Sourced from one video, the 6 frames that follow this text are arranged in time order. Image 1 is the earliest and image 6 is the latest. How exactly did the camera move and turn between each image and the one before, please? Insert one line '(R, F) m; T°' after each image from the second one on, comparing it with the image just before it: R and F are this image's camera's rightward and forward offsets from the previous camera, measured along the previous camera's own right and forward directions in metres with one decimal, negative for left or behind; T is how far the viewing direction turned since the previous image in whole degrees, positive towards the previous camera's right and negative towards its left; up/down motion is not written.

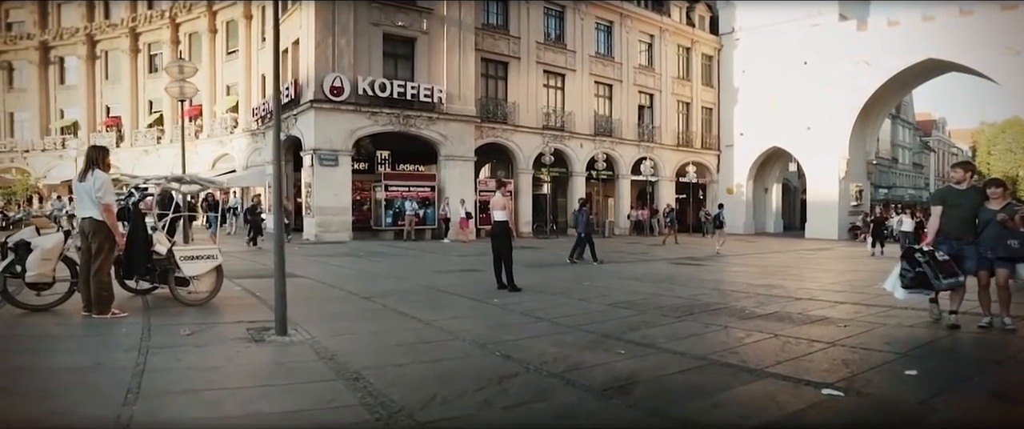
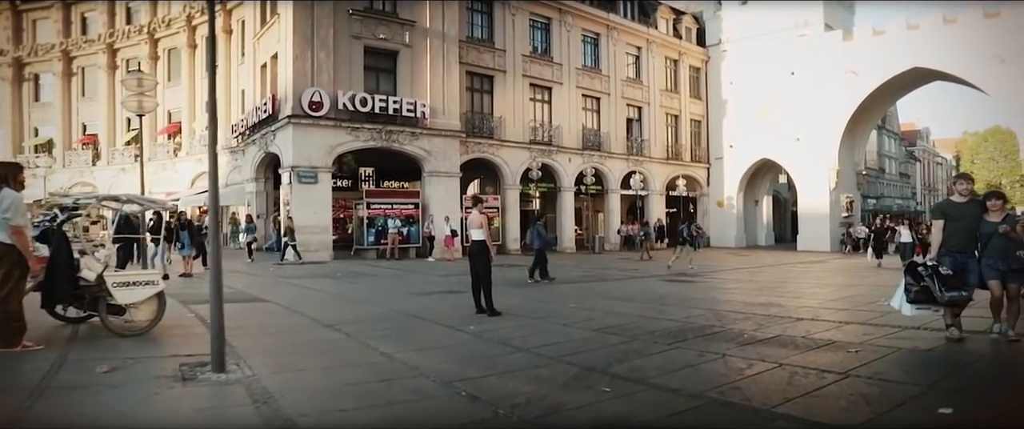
(+0.2, +0.8) m; +1°
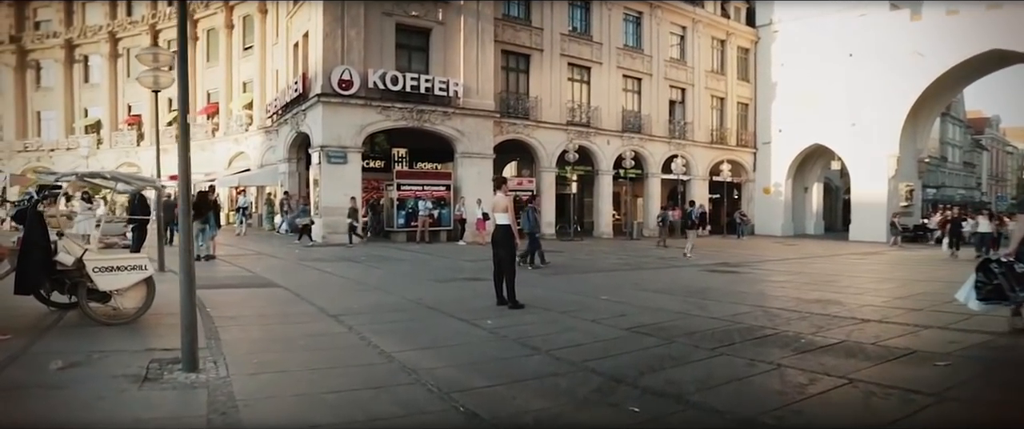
(+0.2, +0.9) m; -3°
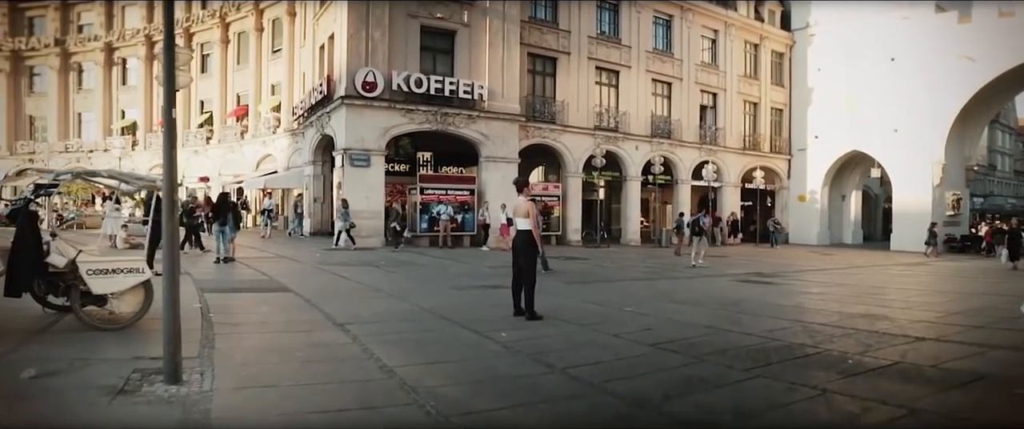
(+0.1, +0.5) m; -2°
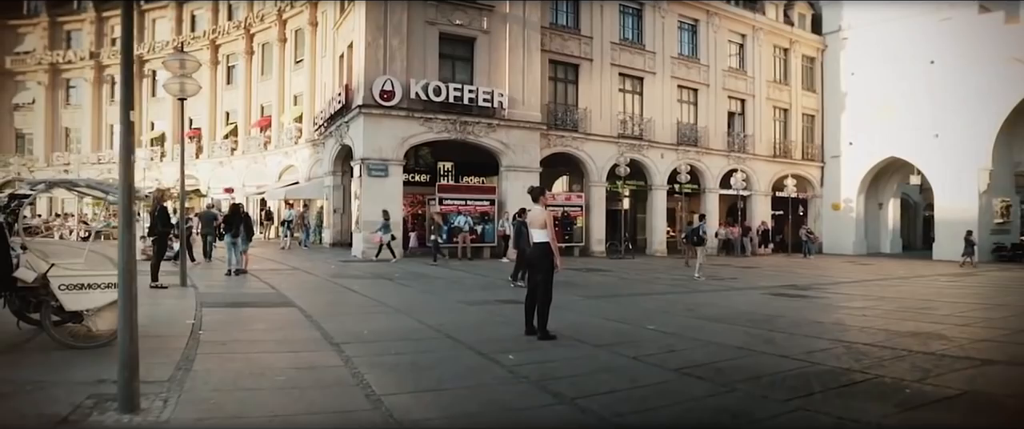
(+0.2, +0.6) m; -2°
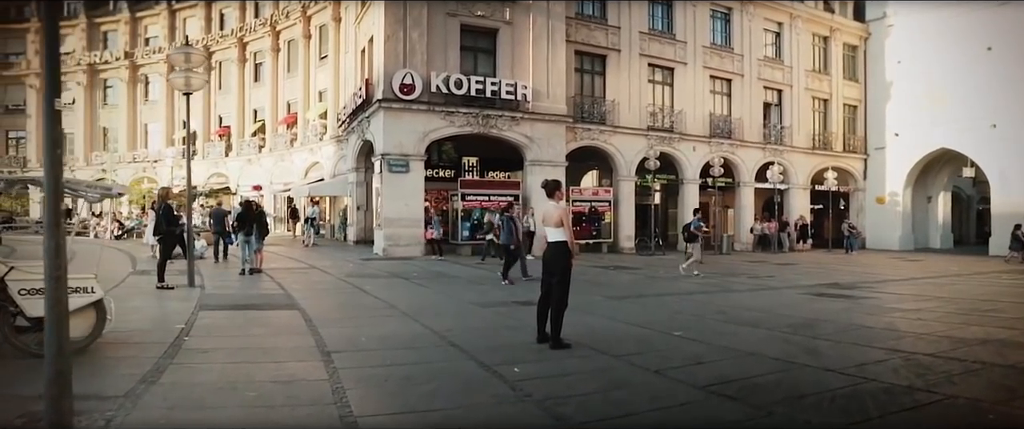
(+0.2, +0.7) m; -3°
